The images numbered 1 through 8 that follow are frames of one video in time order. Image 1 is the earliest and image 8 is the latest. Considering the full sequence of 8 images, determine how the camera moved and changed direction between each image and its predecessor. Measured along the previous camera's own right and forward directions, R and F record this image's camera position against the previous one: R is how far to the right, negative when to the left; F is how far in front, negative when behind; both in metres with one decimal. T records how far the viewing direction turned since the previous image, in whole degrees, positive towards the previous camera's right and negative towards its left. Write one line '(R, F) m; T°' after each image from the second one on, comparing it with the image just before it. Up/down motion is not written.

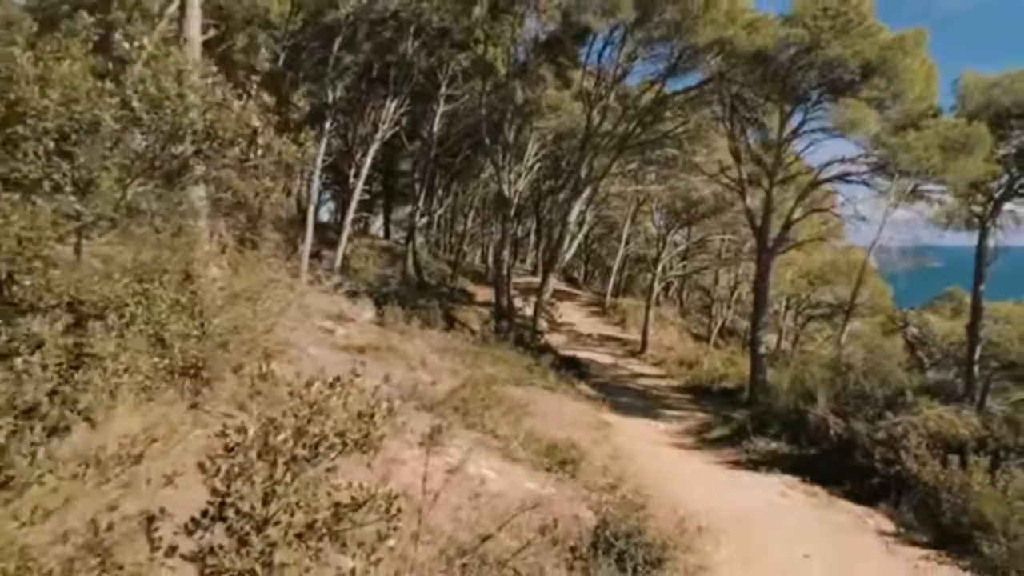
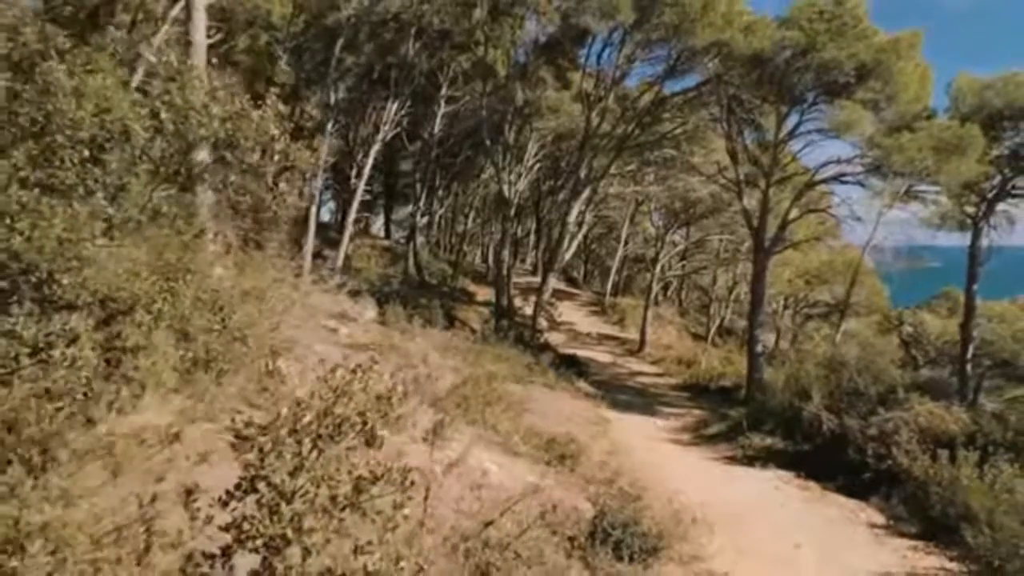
(0.0, -0.3) m; 0°
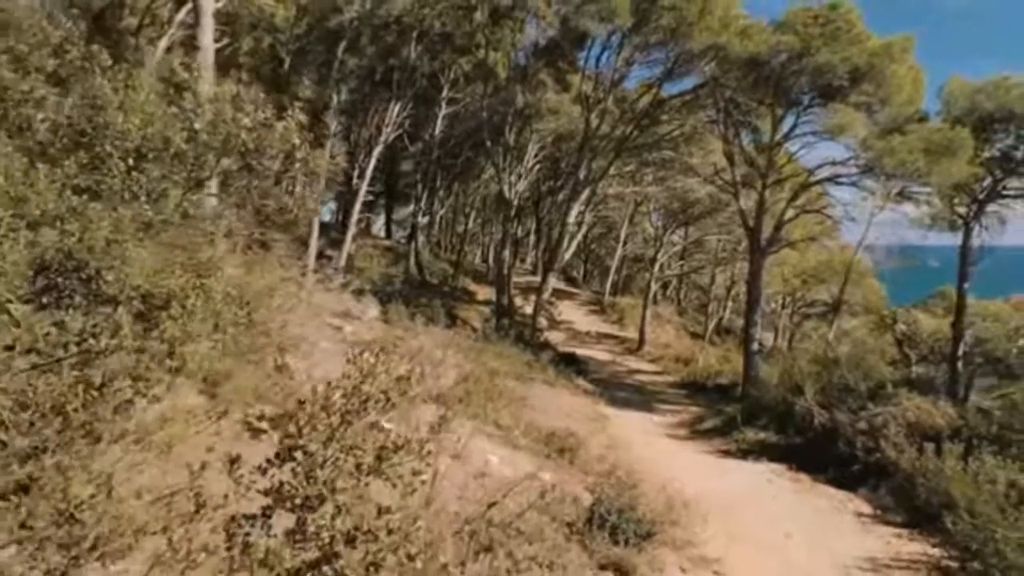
(0.0, -0.4) m; 0°
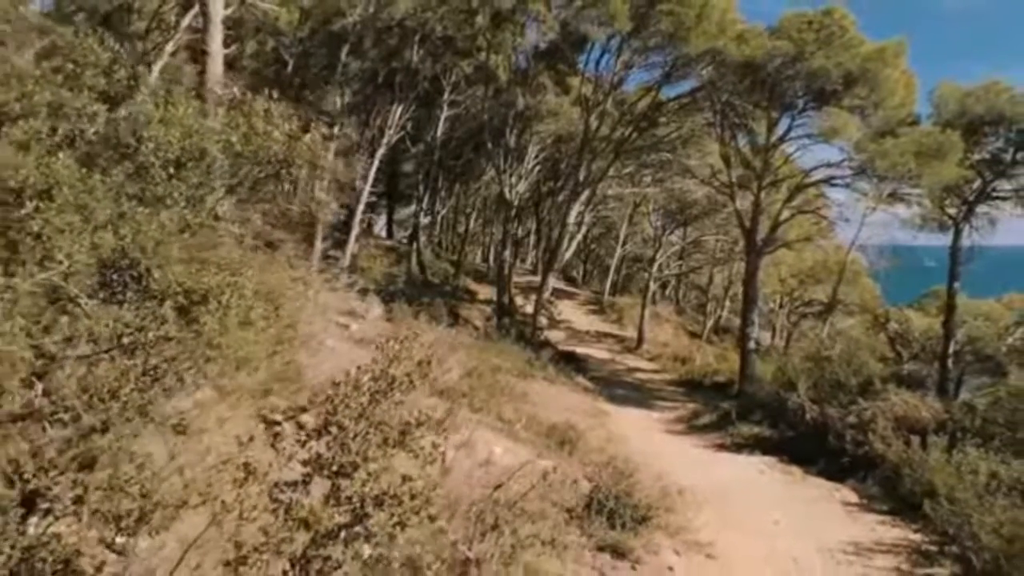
(0.0, -0.5) m; 0°
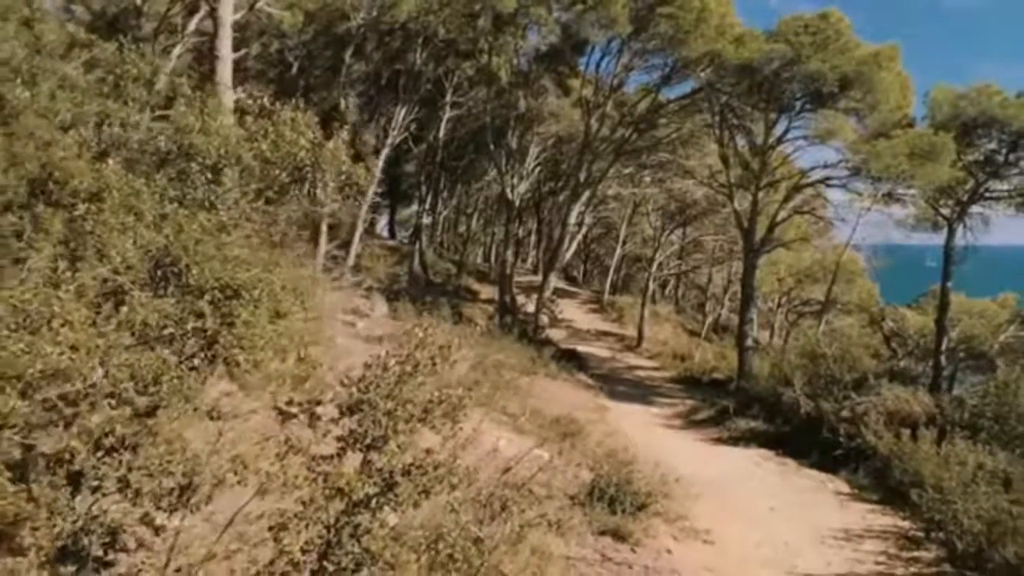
(-0.1, -0.4) m; 0°
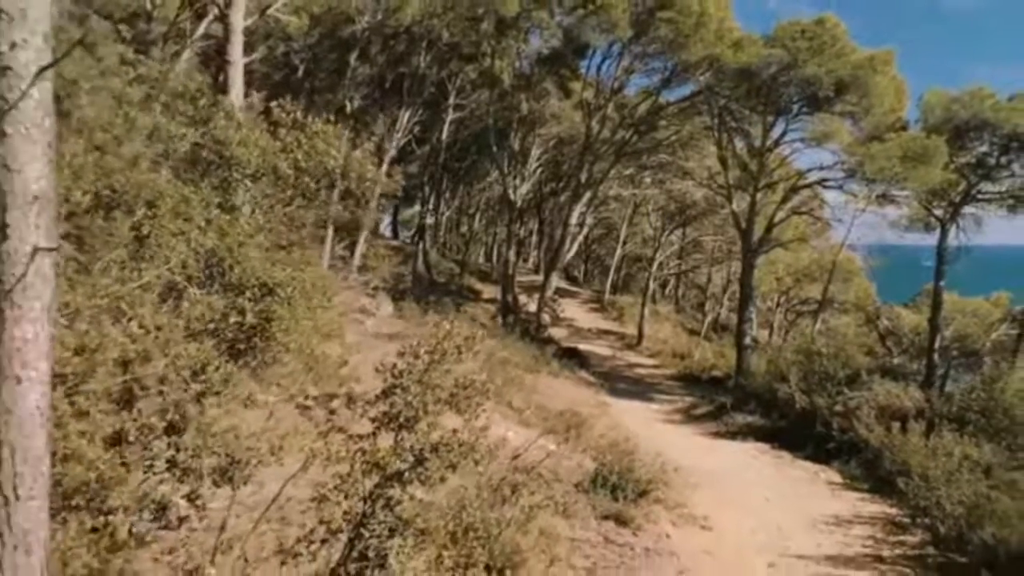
(-0.1, -0.5) m; 0°
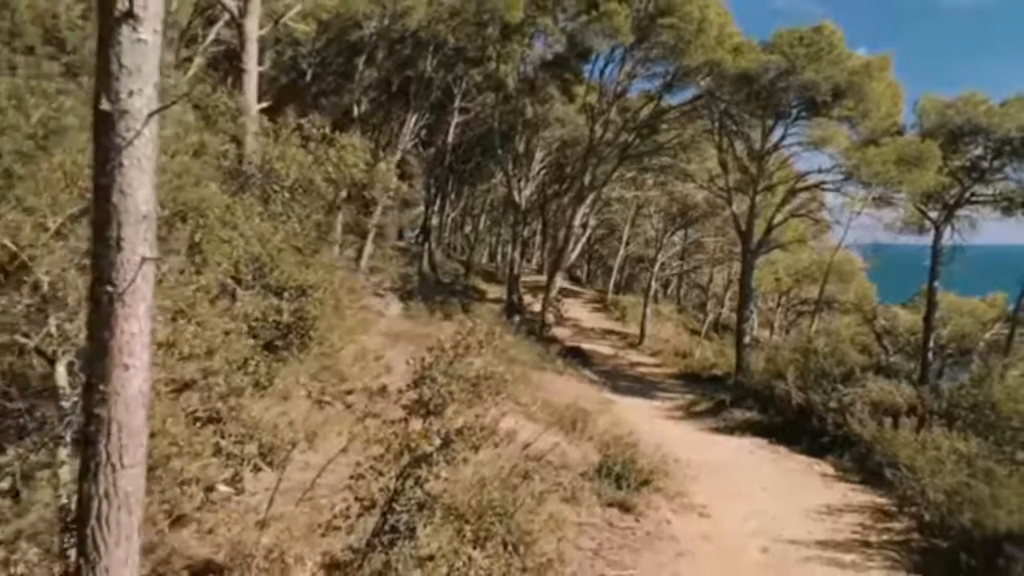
(-0.1, -0.6) m; 0°
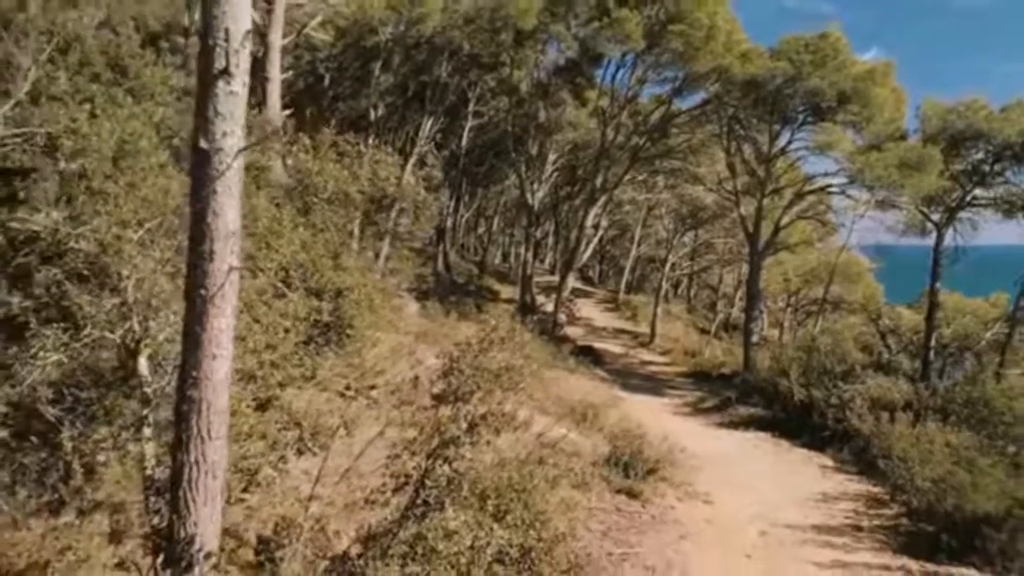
(0.0, -0.8) m; -1°
